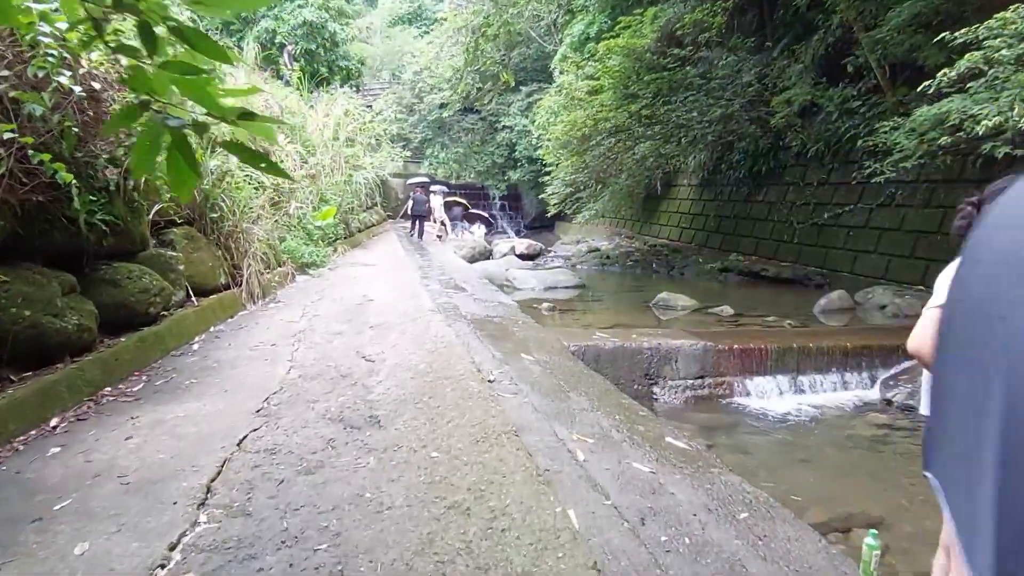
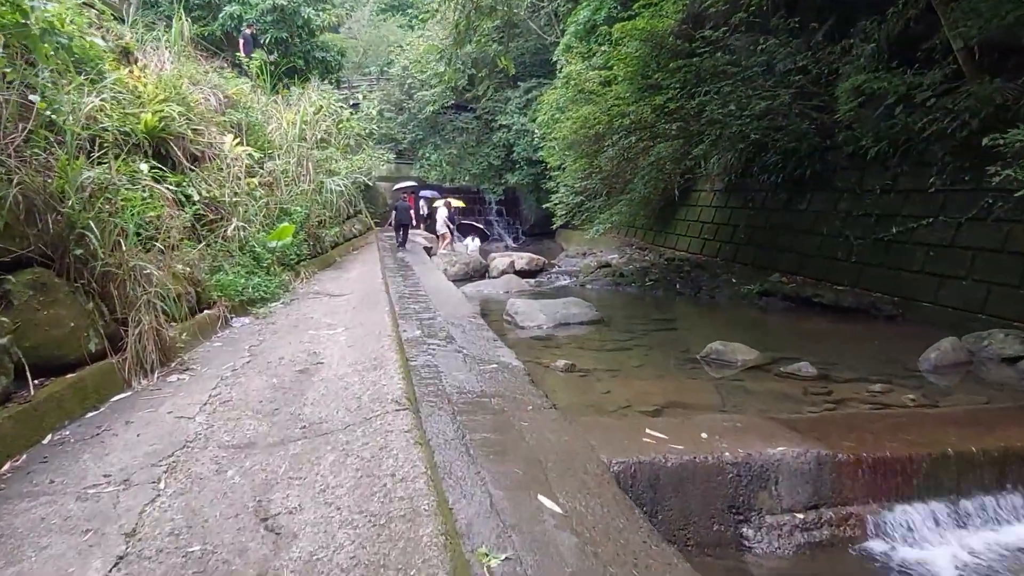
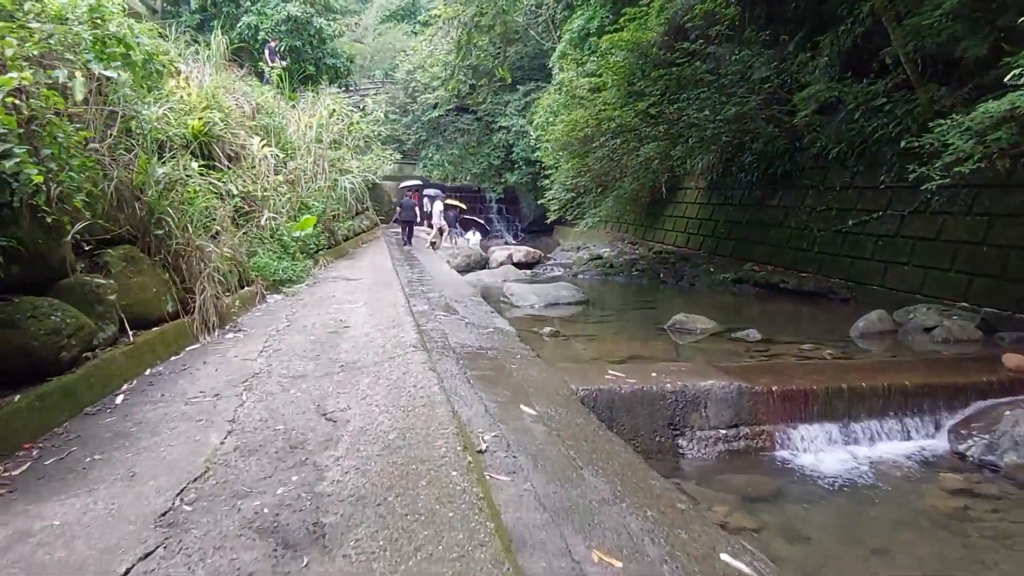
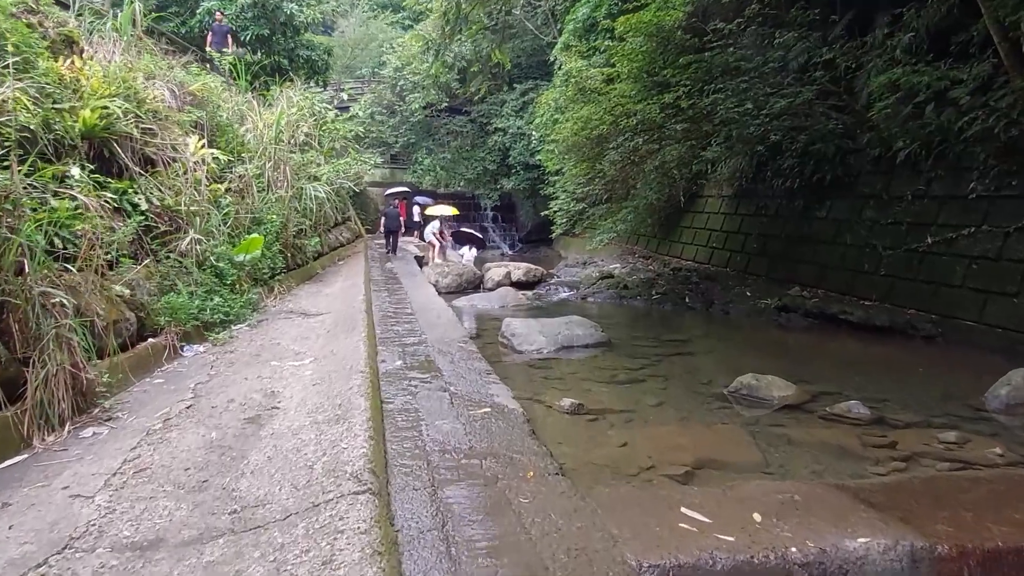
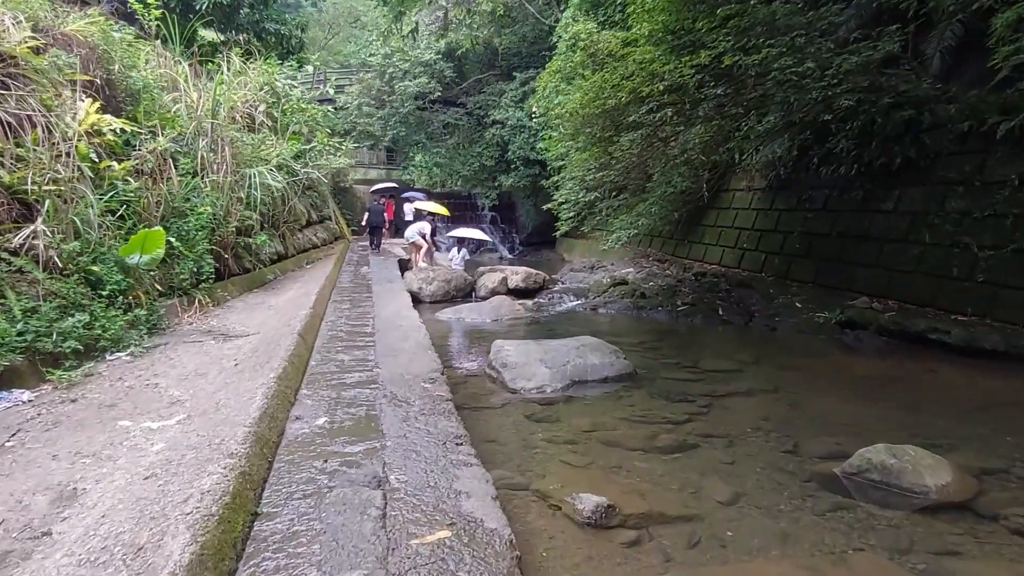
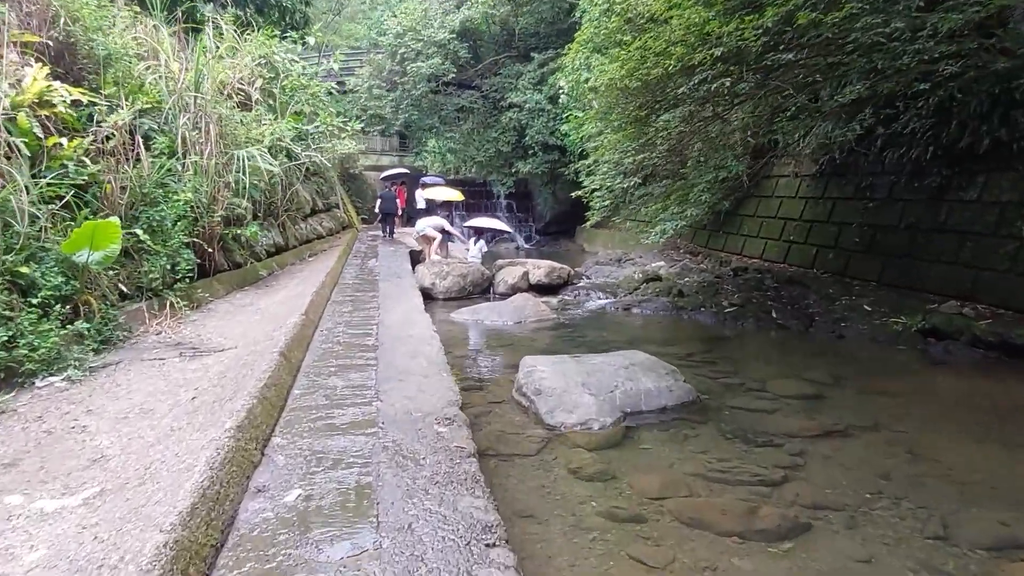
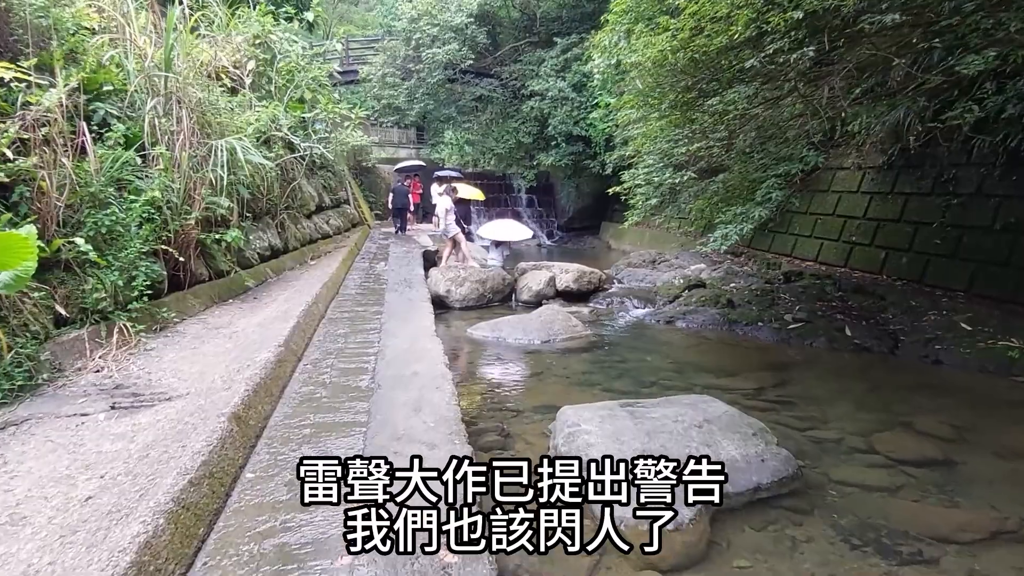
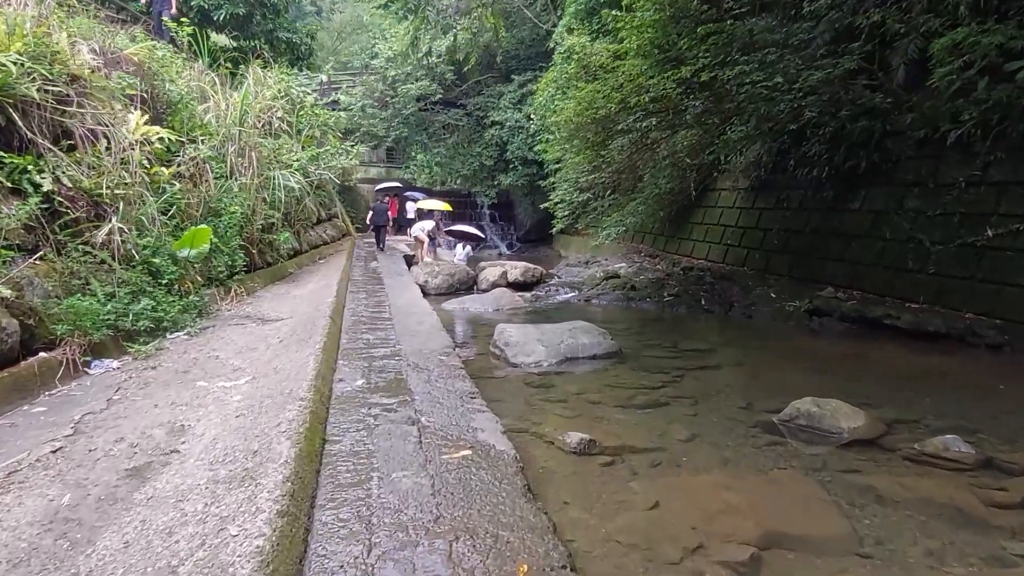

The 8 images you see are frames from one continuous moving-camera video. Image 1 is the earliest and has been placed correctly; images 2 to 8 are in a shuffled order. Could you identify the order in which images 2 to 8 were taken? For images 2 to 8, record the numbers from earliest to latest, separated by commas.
3, 2, 4, 8, 5, 6, 7
